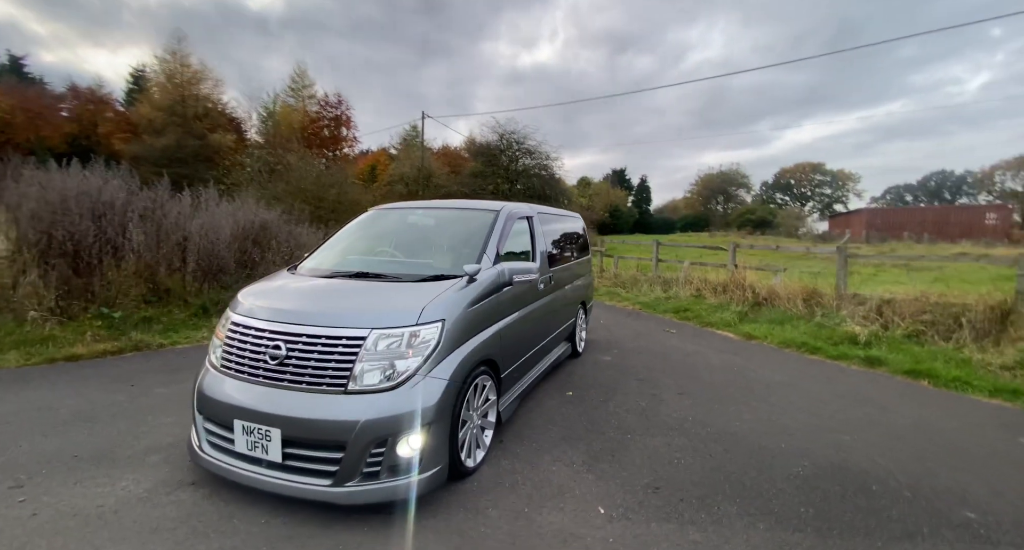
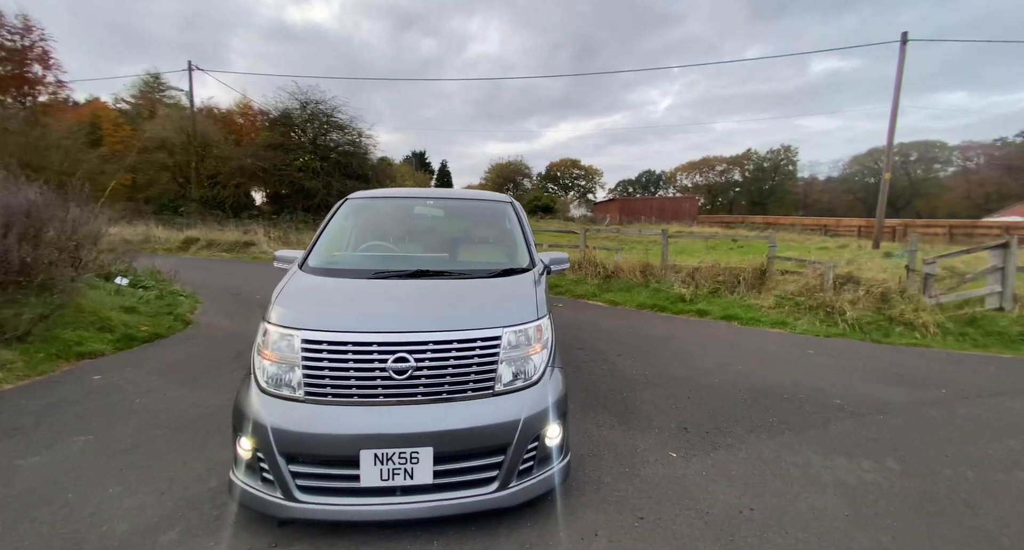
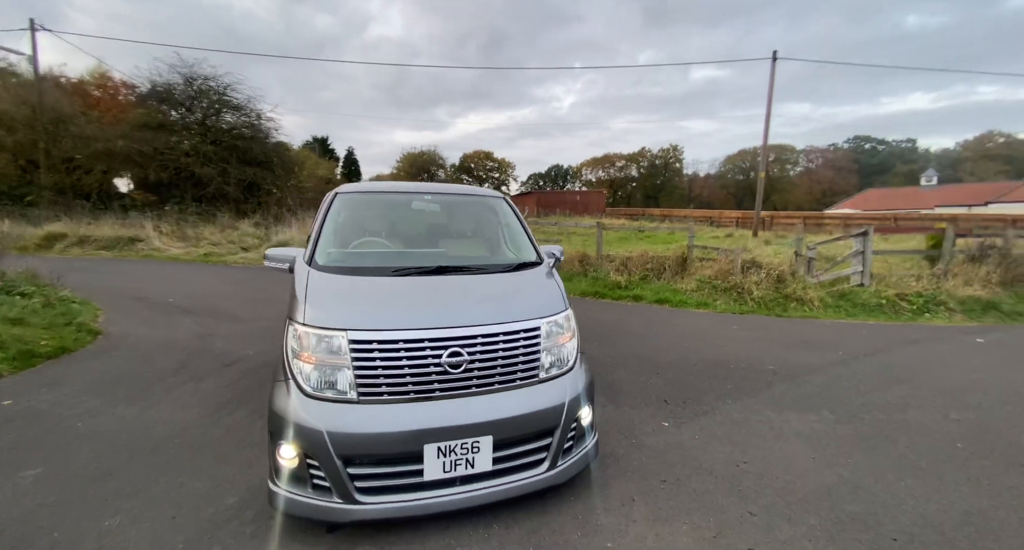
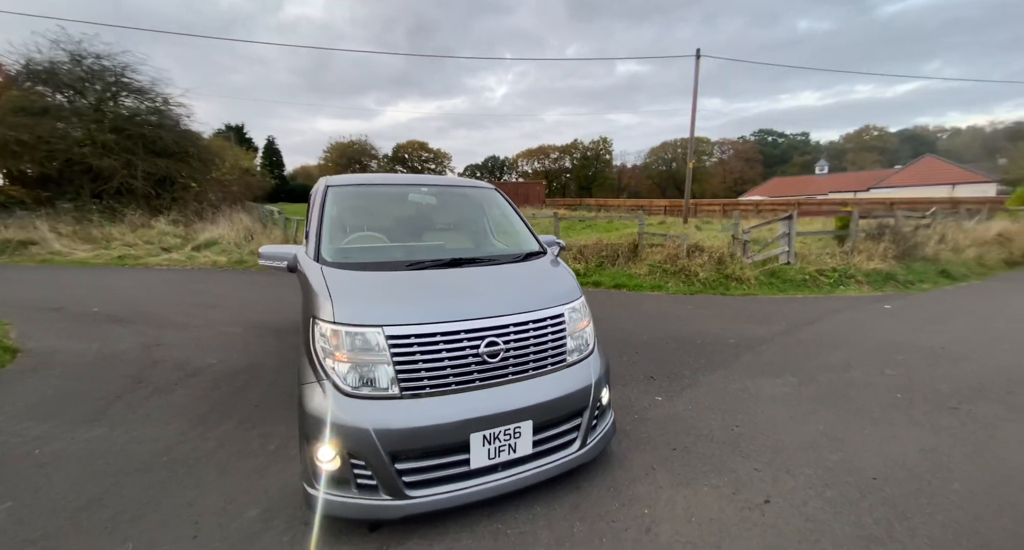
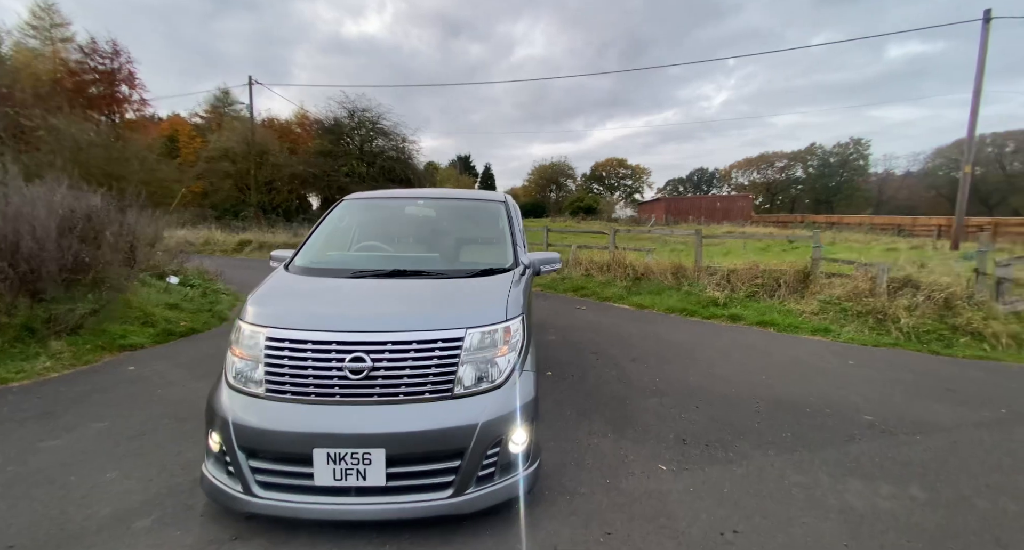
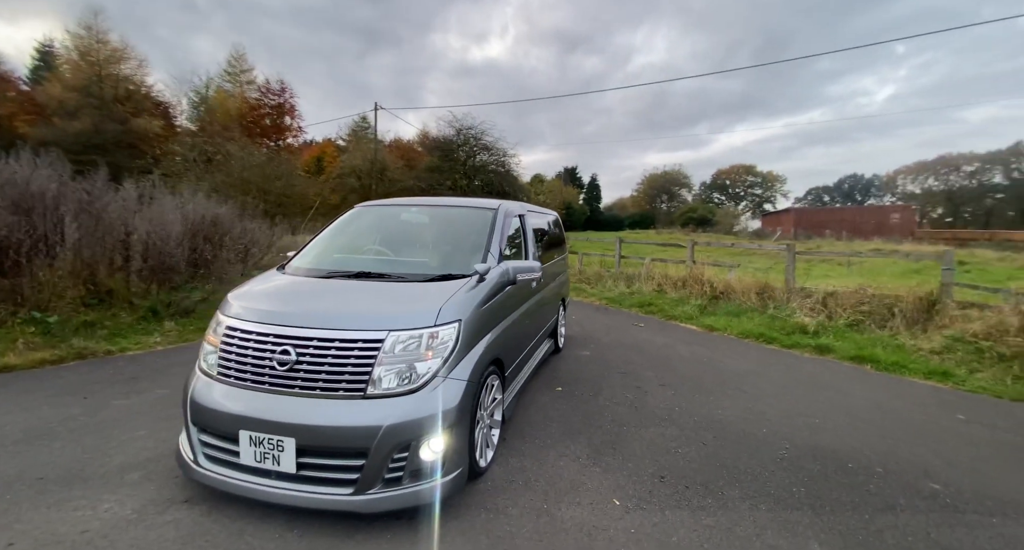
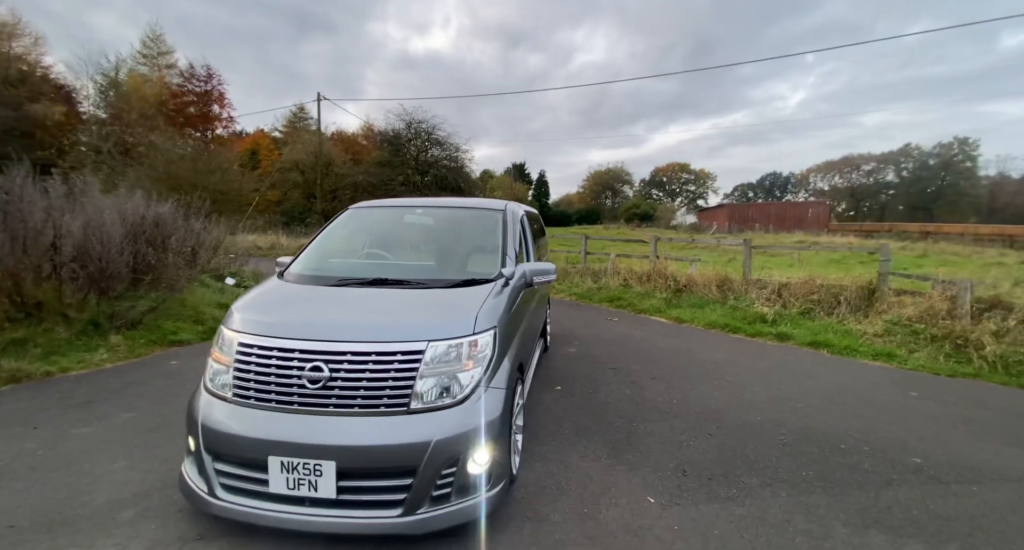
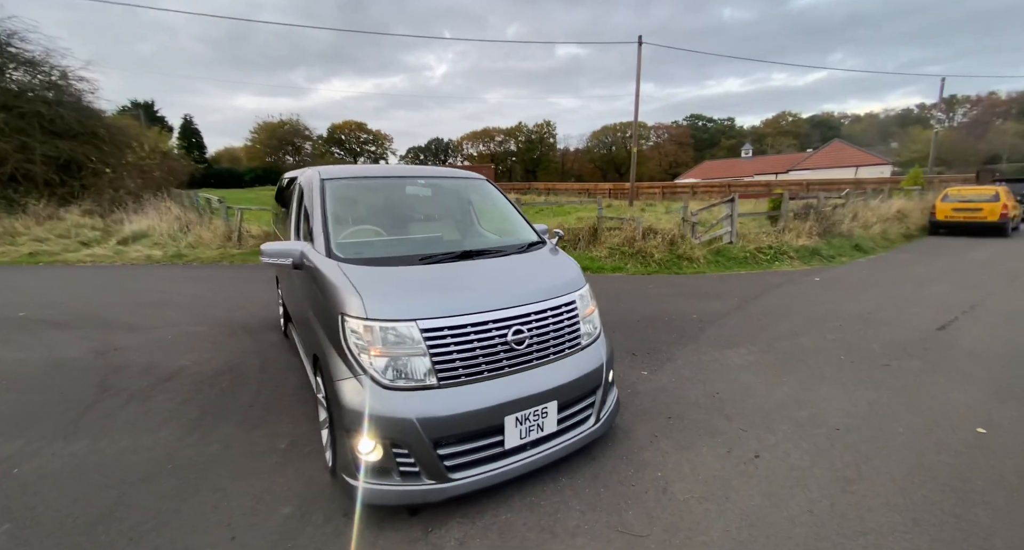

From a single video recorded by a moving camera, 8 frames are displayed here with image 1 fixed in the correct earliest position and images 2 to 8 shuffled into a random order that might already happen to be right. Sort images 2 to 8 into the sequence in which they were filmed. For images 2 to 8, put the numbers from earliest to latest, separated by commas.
6, 7, 5, 2, 3, 4, 8
